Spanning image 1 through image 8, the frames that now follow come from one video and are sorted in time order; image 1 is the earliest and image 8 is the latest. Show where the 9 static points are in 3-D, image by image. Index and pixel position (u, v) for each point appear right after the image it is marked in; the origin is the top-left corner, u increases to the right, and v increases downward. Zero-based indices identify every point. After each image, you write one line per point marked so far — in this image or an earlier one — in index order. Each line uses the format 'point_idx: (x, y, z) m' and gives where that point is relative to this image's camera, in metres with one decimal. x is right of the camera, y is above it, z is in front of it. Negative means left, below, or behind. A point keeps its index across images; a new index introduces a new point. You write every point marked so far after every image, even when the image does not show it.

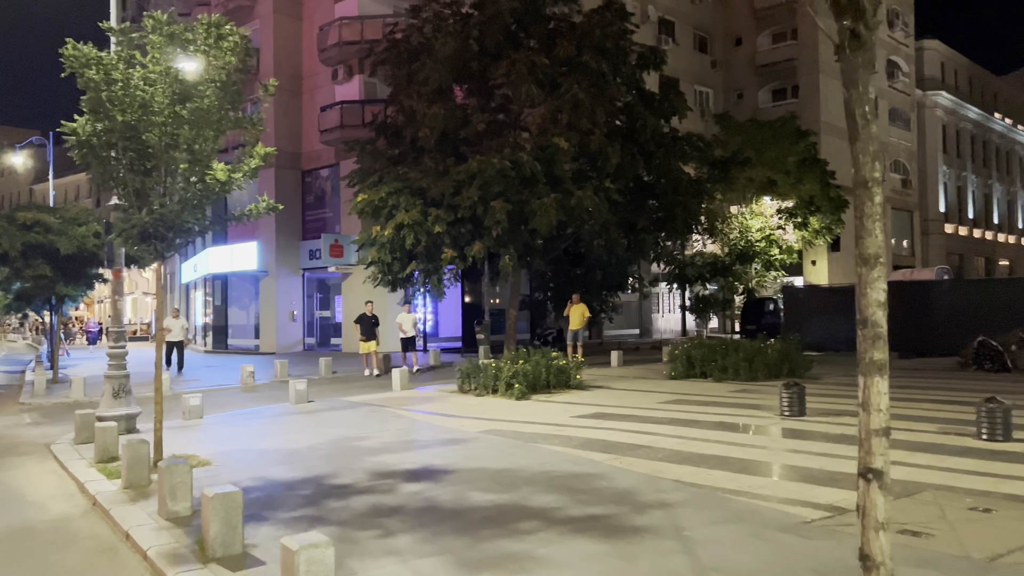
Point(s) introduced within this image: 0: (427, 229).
0: (-2.0, +1.4, +19.1) m
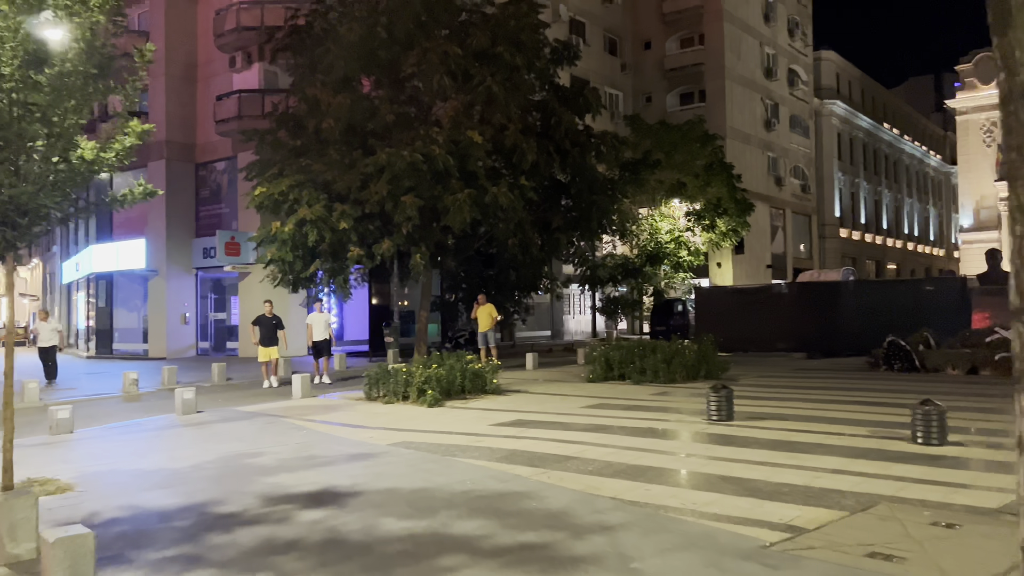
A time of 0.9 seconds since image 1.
0: (-4.0, +1.4, +18.0) m
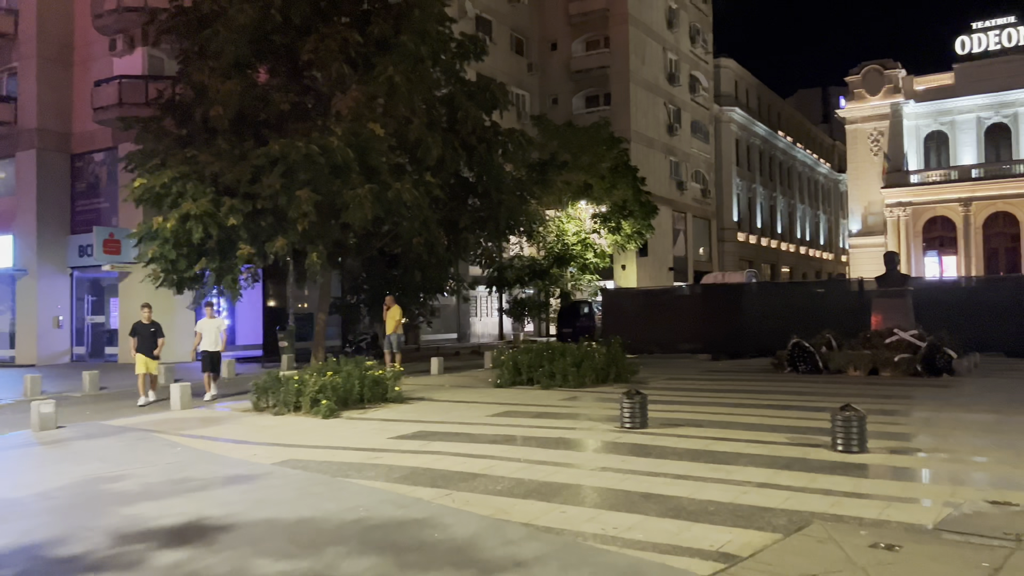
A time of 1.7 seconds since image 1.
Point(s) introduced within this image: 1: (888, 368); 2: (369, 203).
0: (-6.1, +1.4, +16.7) m
1: (+6.9, -1.5, +14.8) m
2: (-2.9, +1.7, +16.4) m
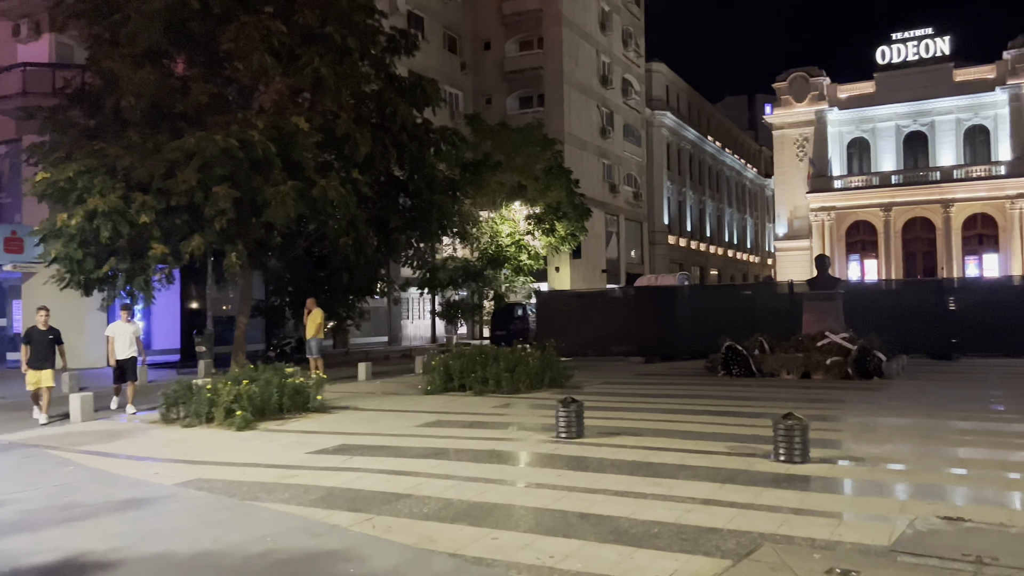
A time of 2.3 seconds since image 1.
0: (-7.4, +1.3, +15.6) m
1: (+5.7, -1.5, +14.8) m
2: (-4.3, +1.7, +15.6) m
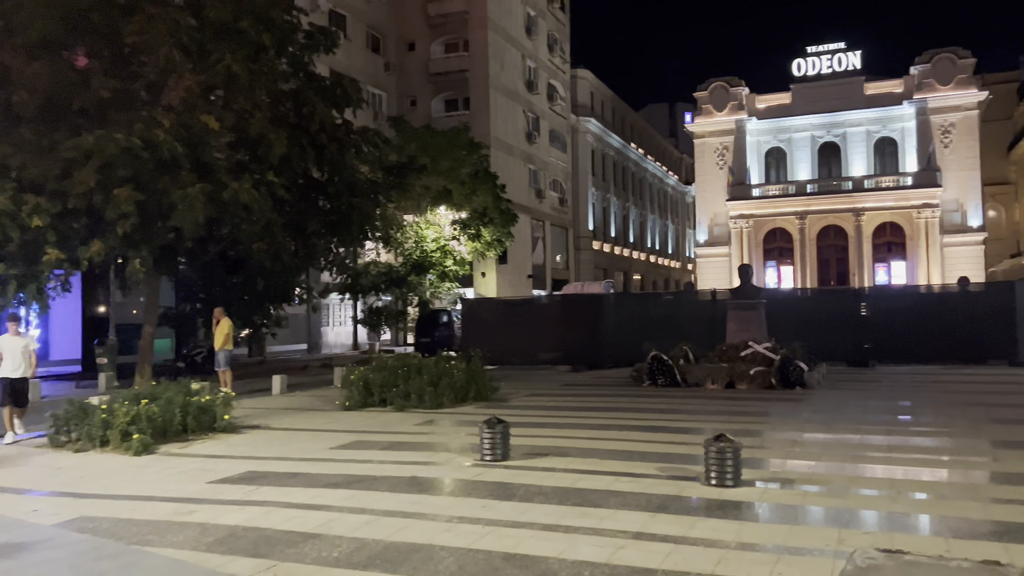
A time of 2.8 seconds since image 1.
0: (-8.8, +1.2, +14.5) m
1: (+4.3, -1.7, +14.8) m
2: (-5.7, +1.5, +14.7) m
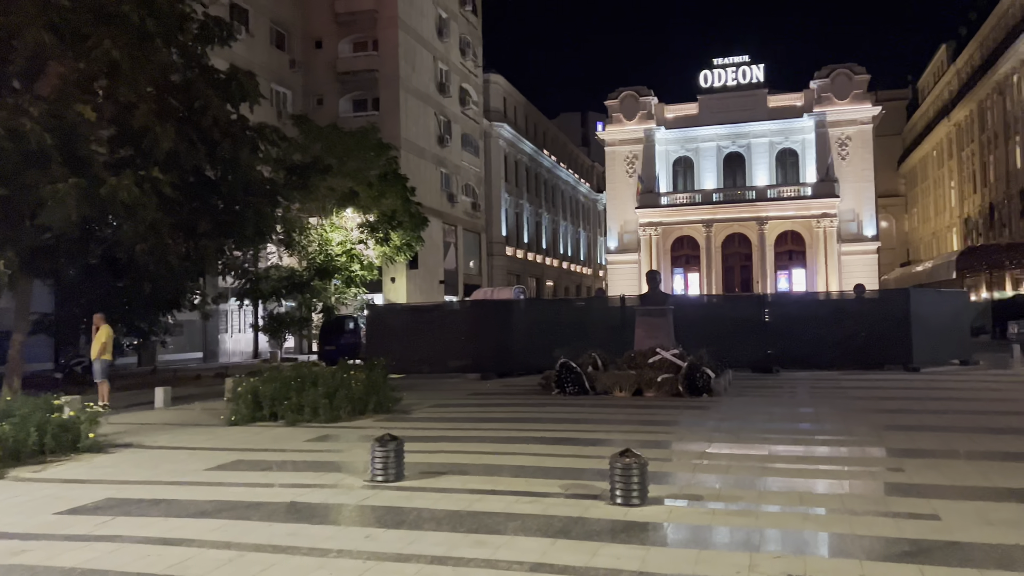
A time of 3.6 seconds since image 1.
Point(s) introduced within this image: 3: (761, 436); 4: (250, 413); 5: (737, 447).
0: (-10.4, +1.1, +12.9) m
1: (+2.5, -1.8, +14.6) m
2: (-7.3, +1.4, +13.5) m
3: (+3.2, -1.9, +10.3) m
4: (-3.9, -1.9, +12.1) m
5: (+2.6, -1.9, +9.4) m
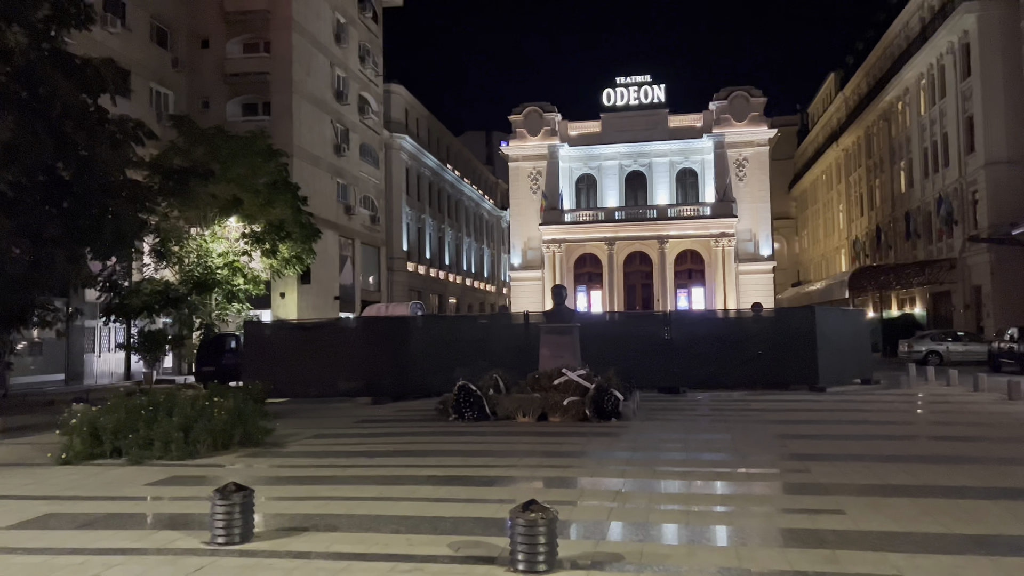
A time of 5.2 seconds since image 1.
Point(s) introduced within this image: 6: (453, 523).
0: (-11.9, +1.0, +10.3) m
1: (+0.8, -2.1, +13.5) m
2: (-8.9, +1.3, +11.2) m
3: (+1.9, -2.1, +9.2) m
4: (-5.4, -2.0, +10.2) m
5: (+1.5, -2.0, +8.3) m
6: (-0.5, -1.9, +6.5) m
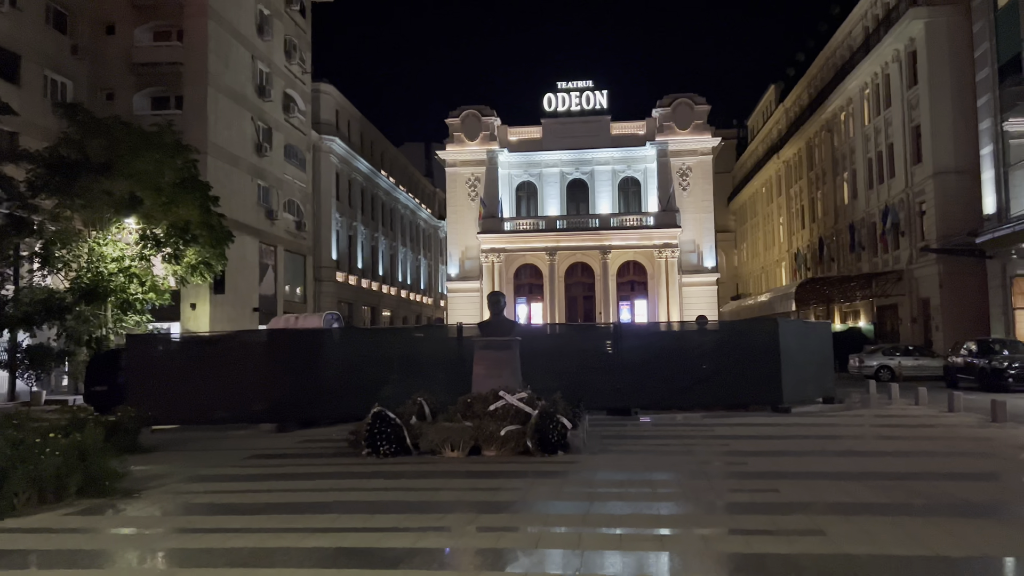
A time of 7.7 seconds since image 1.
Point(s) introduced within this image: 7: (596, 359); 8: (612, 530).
0: (-12.6, +1.0, +7.2) m
1: (-0.3, -2.2, +11.3) m
2: (-9.7, +1.3, +8.3) m
3: (+1.2, -2.1, +7.1) m
4: (-6.1, -2.0, +7.5) m
5: (+0.8, -2.0, +6.2) m
6: (-1.0, -1.8, +4.2) m
7: (+2.0, -1.5, +17.2) m
8: (+0.9, -2.1, +7.0) m
